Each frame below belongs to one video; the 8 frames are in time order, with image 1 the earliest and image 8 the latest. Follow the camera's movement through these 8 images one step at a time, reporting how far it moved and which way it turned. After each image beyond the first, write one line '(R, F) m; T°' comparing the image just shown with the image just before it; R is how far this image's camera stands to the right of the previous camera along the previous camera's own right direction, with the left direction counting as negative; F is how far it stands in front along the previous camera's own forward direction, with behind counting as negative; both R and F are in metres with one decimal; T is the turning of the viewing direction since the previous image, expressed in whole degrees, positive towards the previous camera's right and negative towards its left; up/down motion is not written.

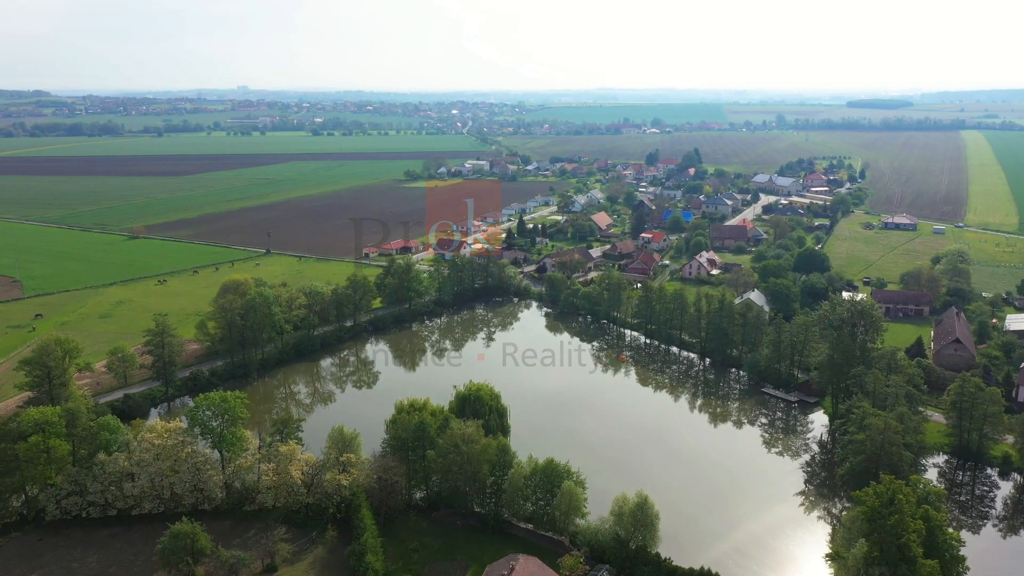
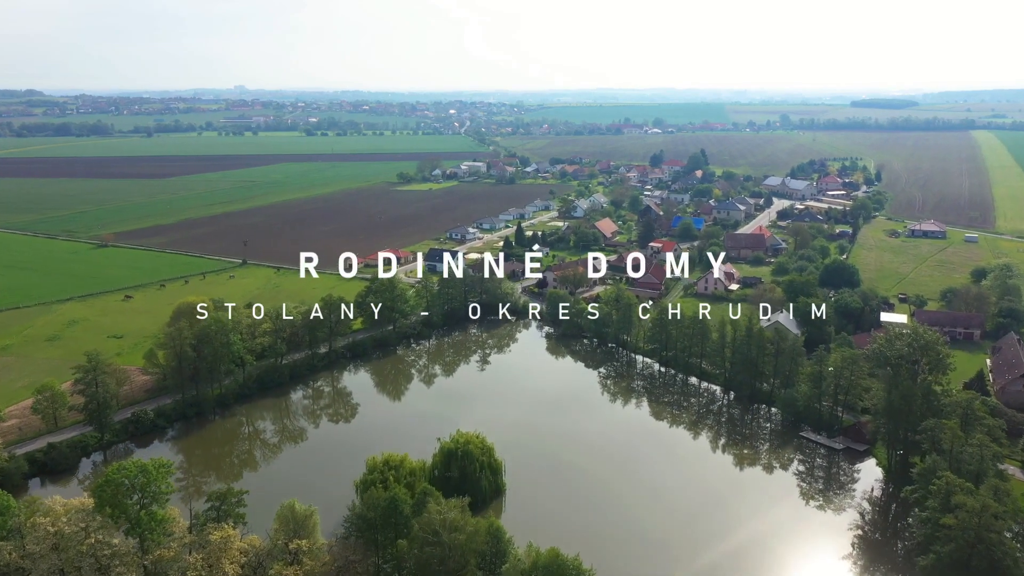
(+0.1, +4.3) m; 0°
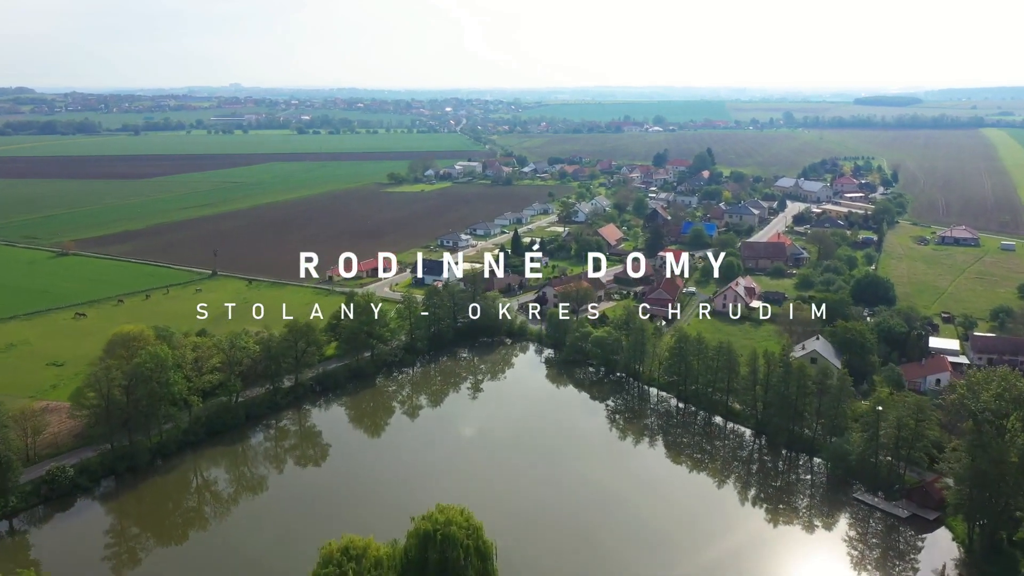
(+0.1, +4.4) m; 0°
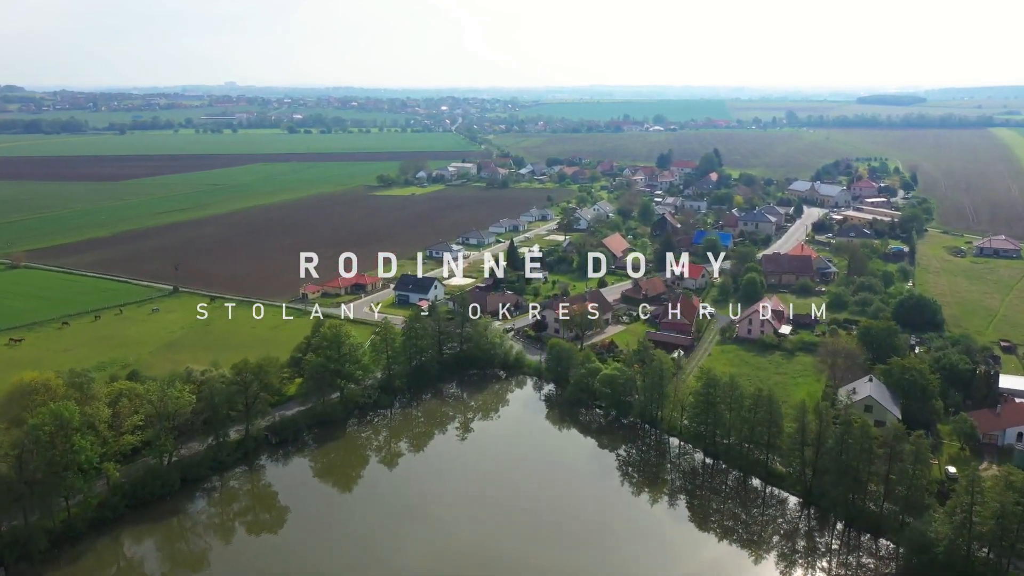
(+0.1, +4.6) m; 0°
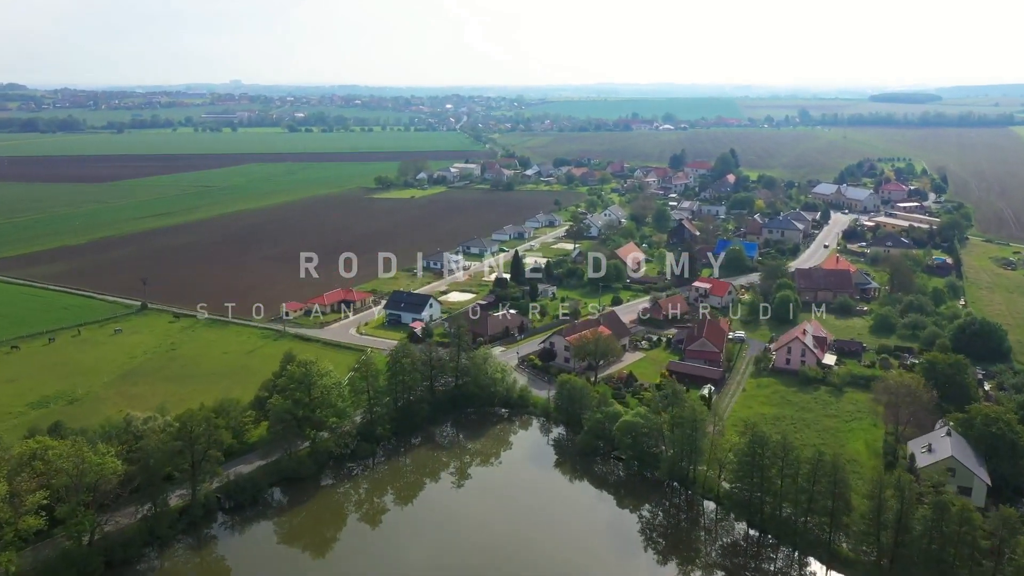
(+0.1, +4.1) m; 0°
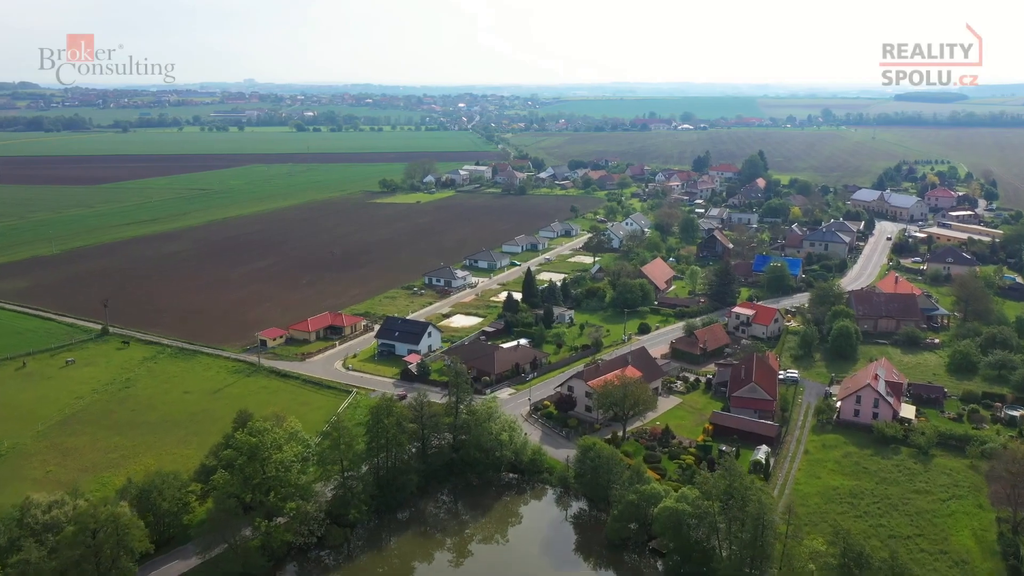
(+0.1, +4.8) m; -1°
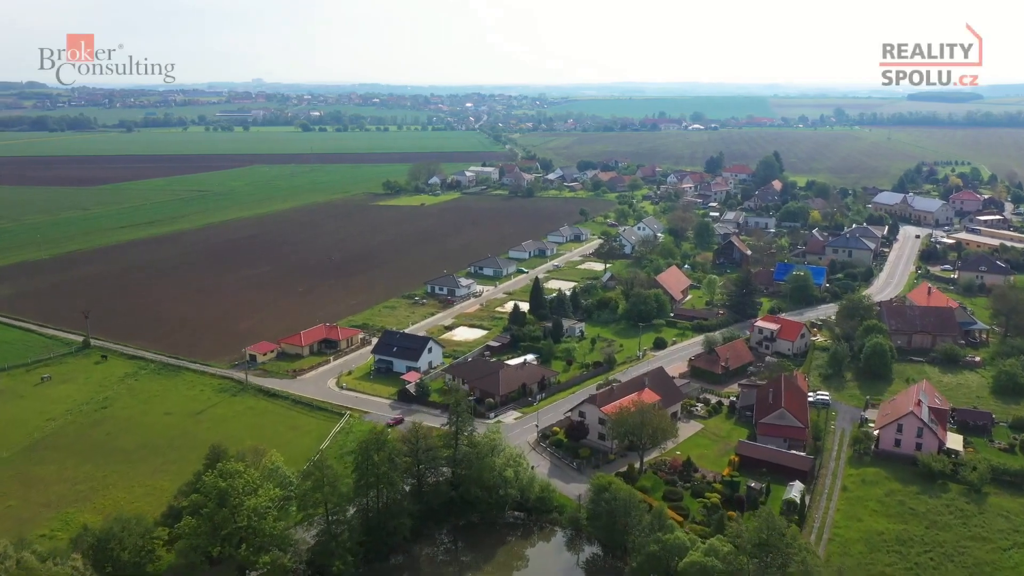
(0.0, +2.1) m; -1°
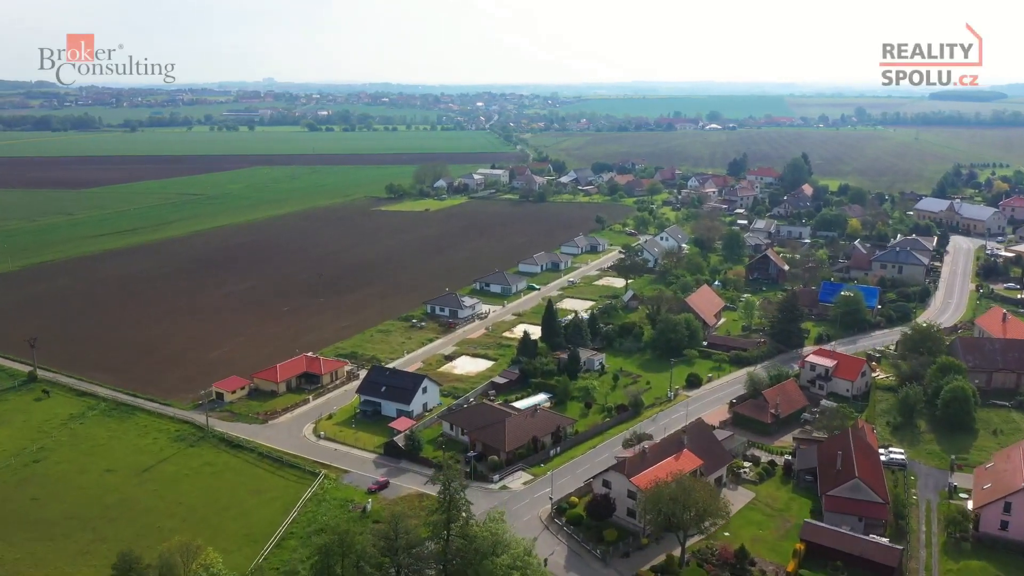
(+0.1, +4.2) m; -1°
